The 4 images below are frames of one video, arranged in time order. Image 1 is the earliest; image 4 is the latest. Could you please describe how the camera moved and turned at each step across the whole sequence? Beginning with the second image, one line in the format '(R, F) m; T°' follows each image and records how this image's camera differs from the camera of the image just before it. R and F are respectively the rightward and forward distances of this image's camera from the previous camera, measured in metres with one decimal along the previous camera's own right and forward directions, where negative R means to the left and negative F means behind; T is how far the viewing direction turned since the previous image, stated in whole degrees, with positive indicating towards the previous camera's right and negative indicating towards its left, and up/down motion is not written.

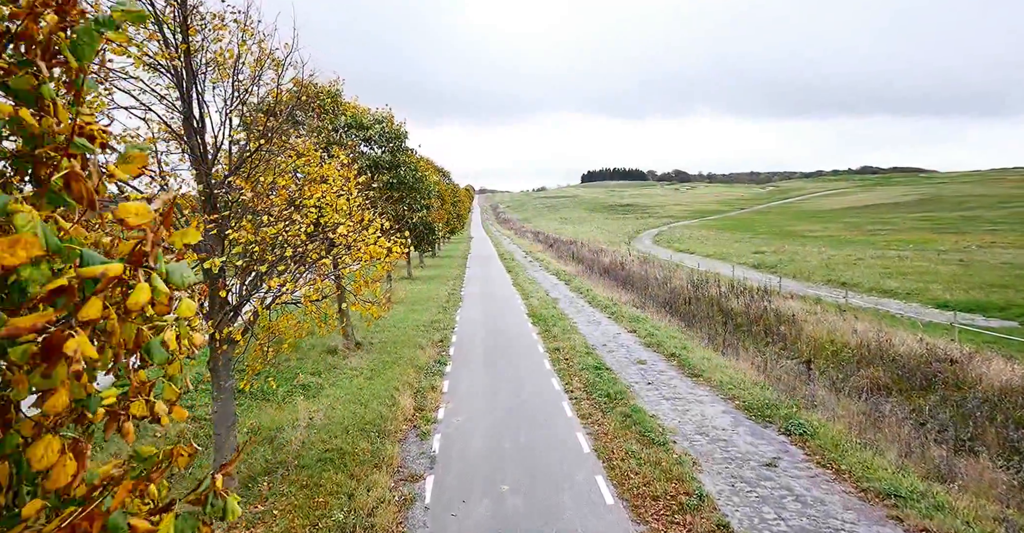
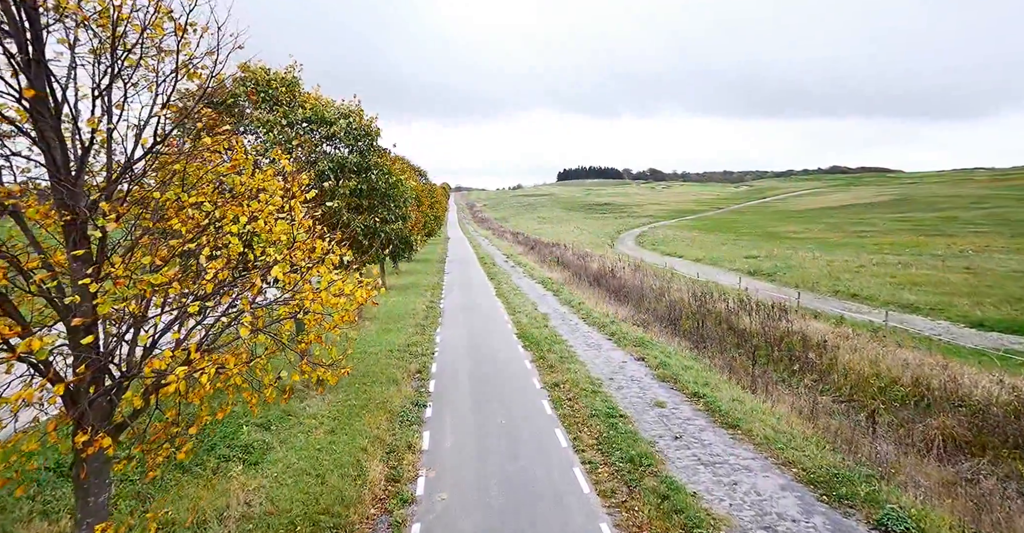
(-0.5, +3.3) m; +2°
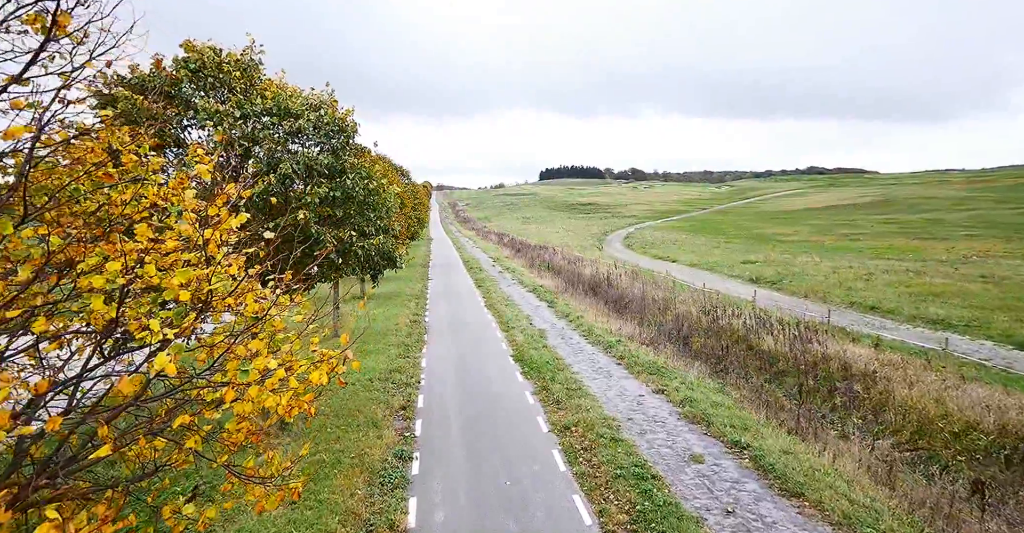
(-0.6, +3.0) m; +2°
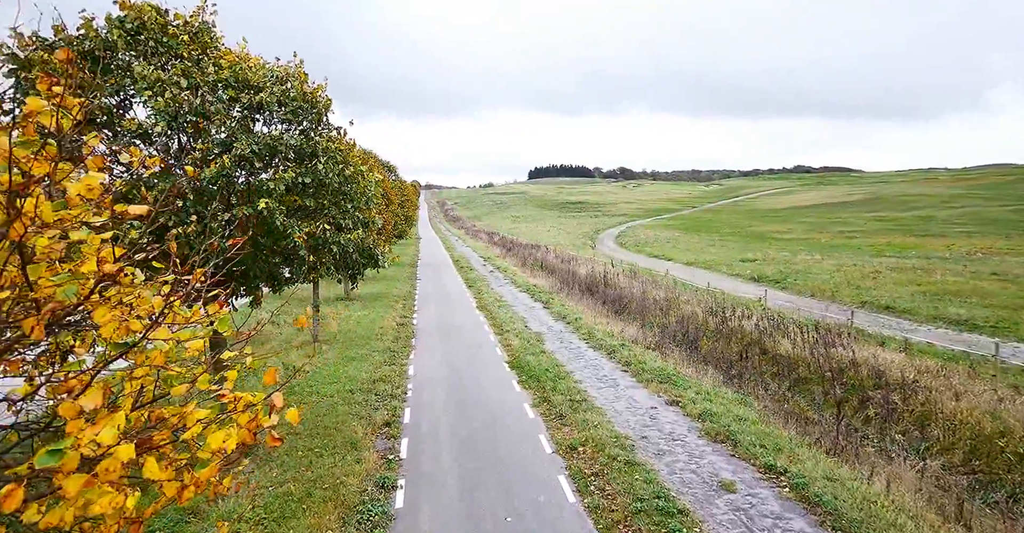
(-0.2, +2.0) m; +1°
